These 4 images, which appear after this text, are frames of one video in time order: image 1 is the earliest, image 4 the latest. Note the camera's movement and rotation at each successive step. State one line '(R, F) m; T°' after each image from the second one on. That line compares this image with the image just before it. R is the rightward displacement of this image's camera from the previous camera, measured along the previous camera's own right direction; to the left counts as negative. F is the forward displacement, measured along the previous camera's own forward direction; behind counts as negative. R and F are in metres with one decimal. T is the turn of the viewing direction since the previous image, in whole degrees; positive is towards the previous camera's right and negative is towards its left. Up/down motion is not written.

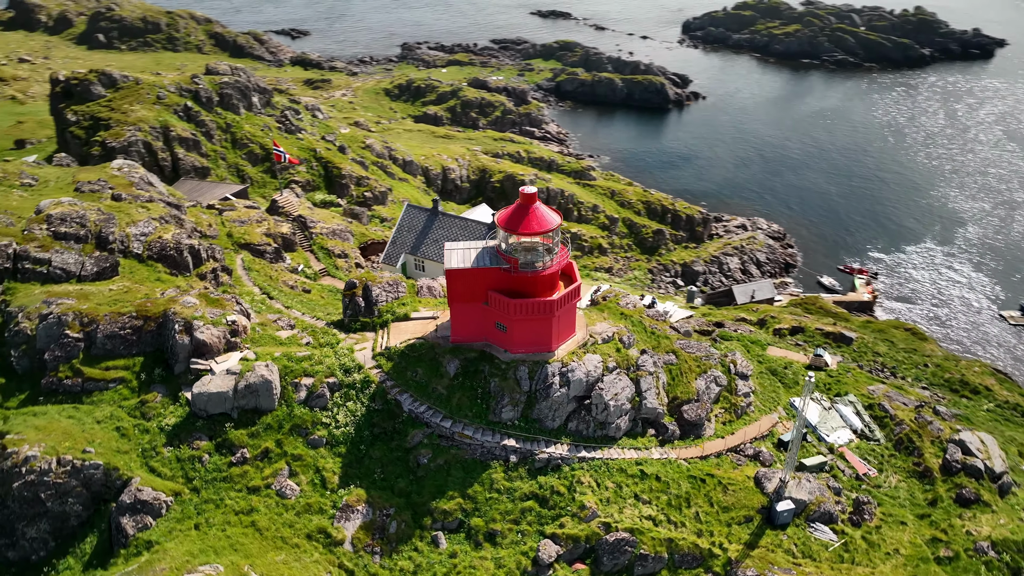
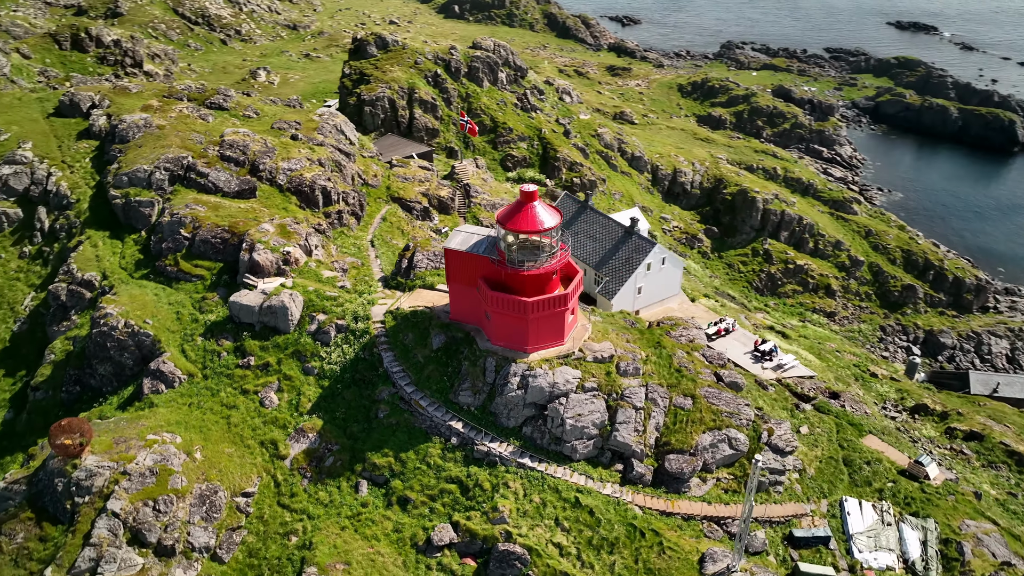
(+12.2, +2.4) m; -23°
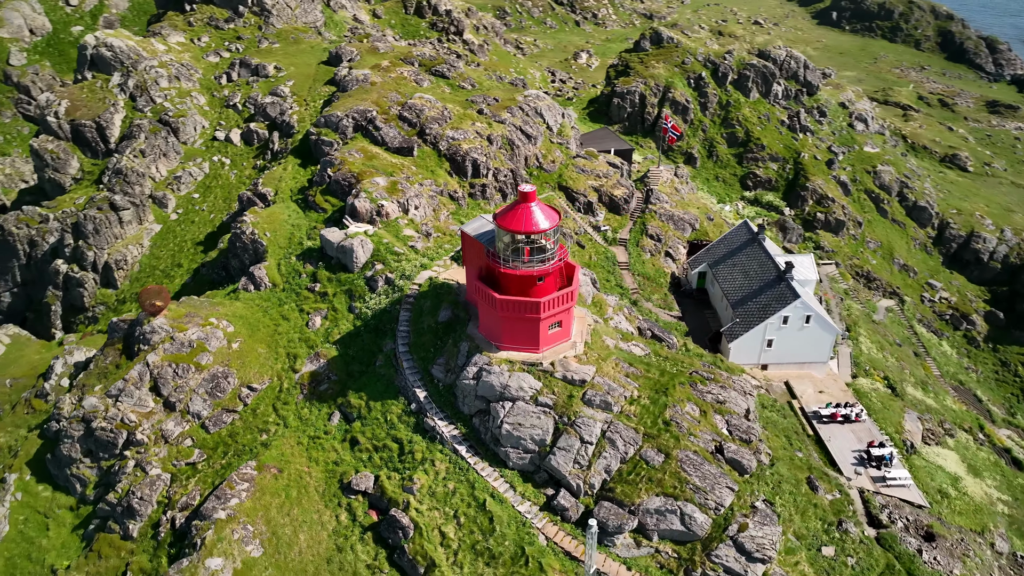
(+13.4, +3.0) m; -26°
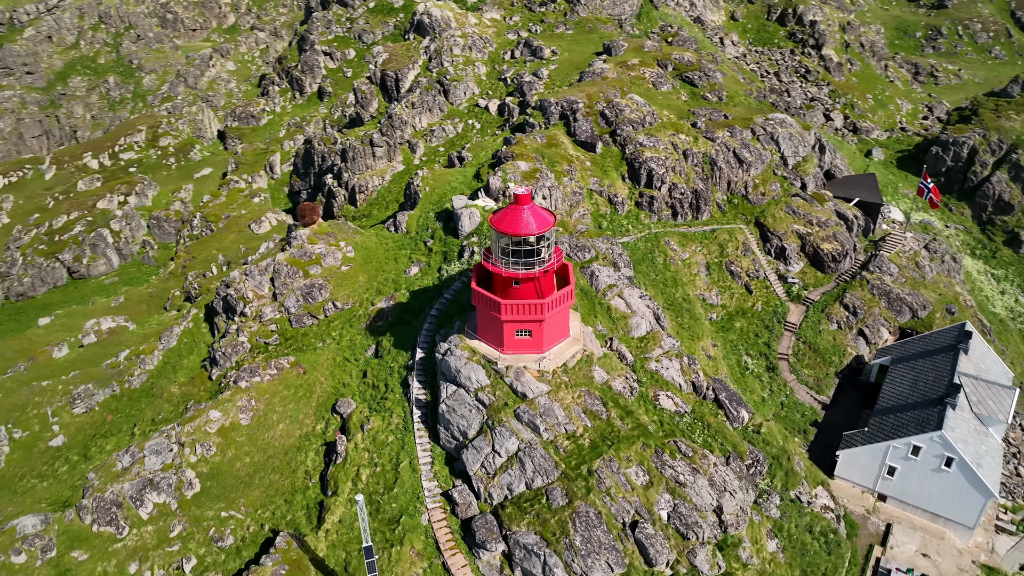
(+15.4, +3.8) m; -30°
